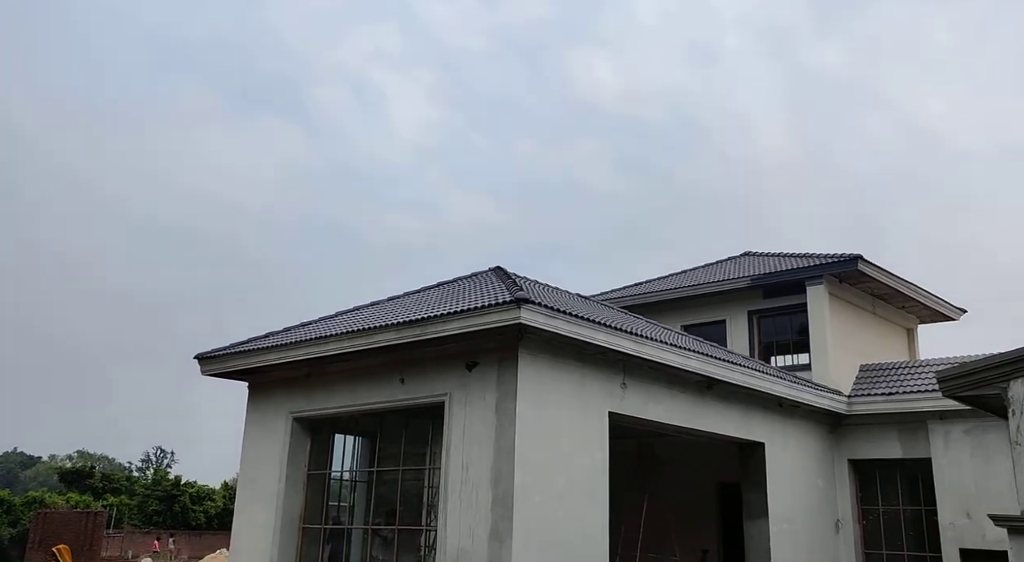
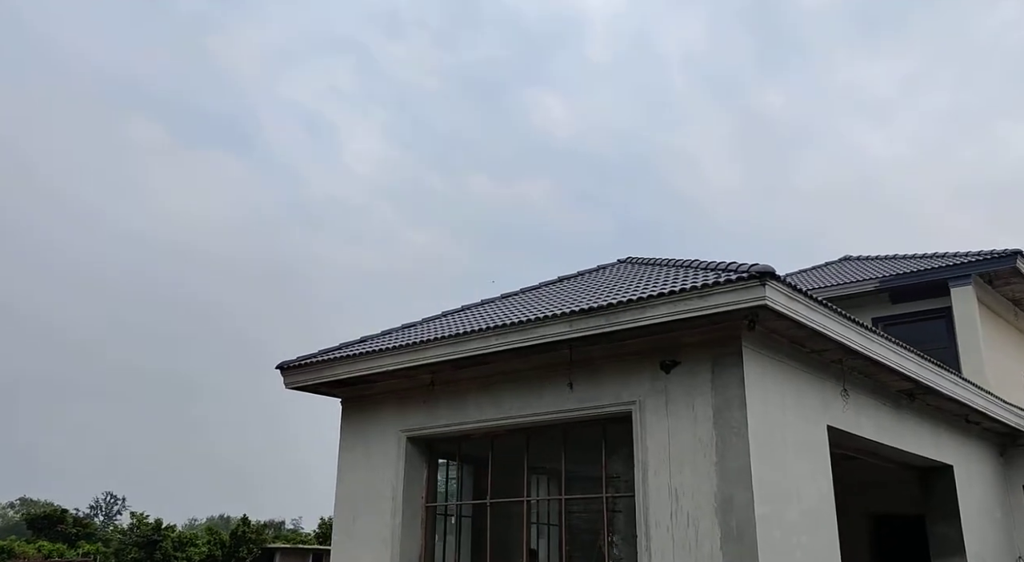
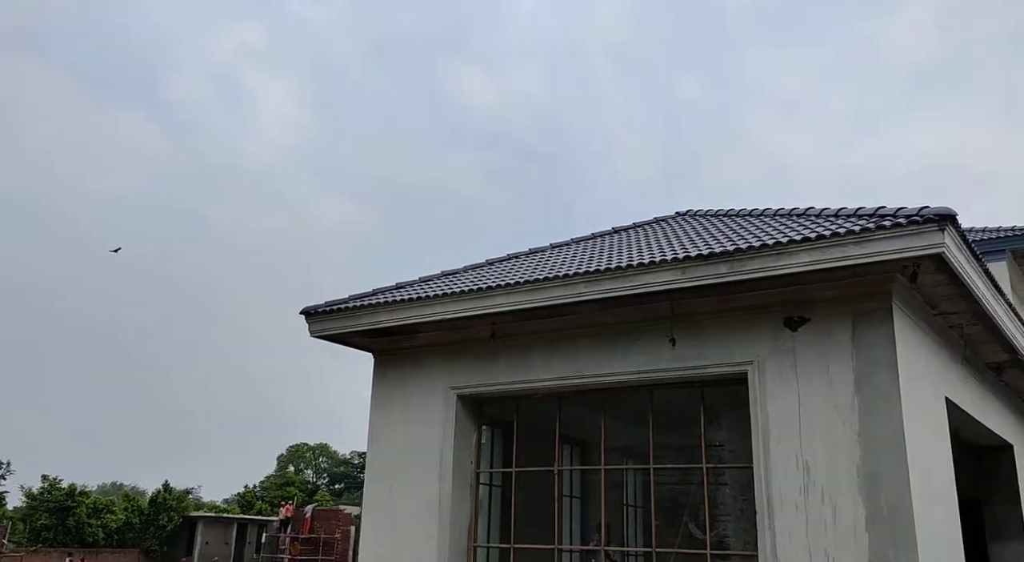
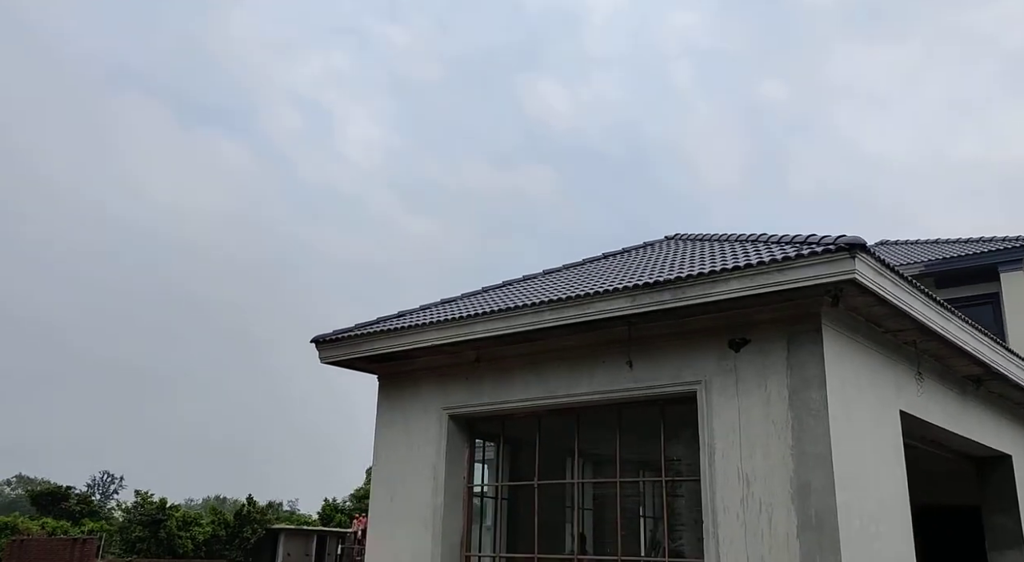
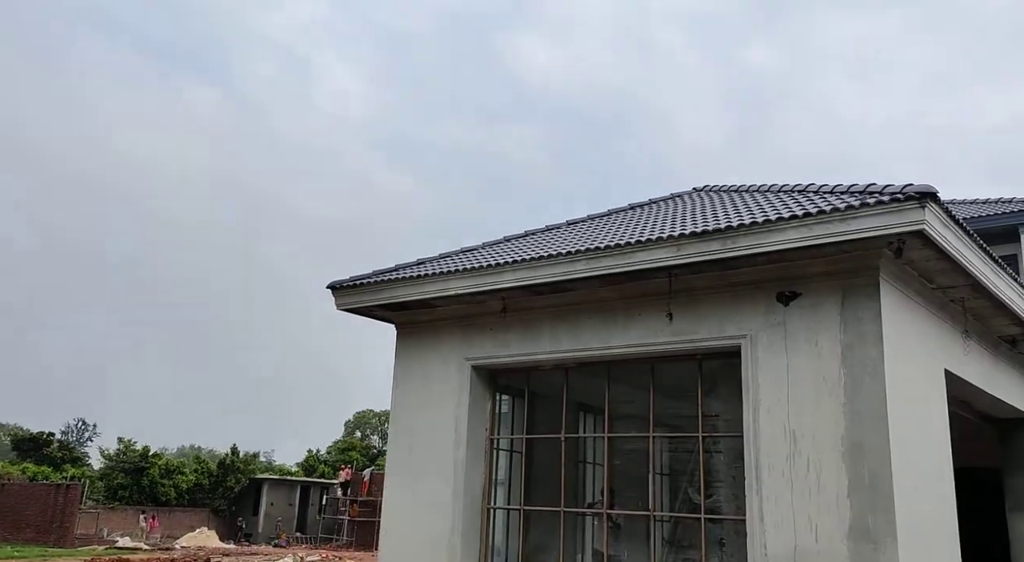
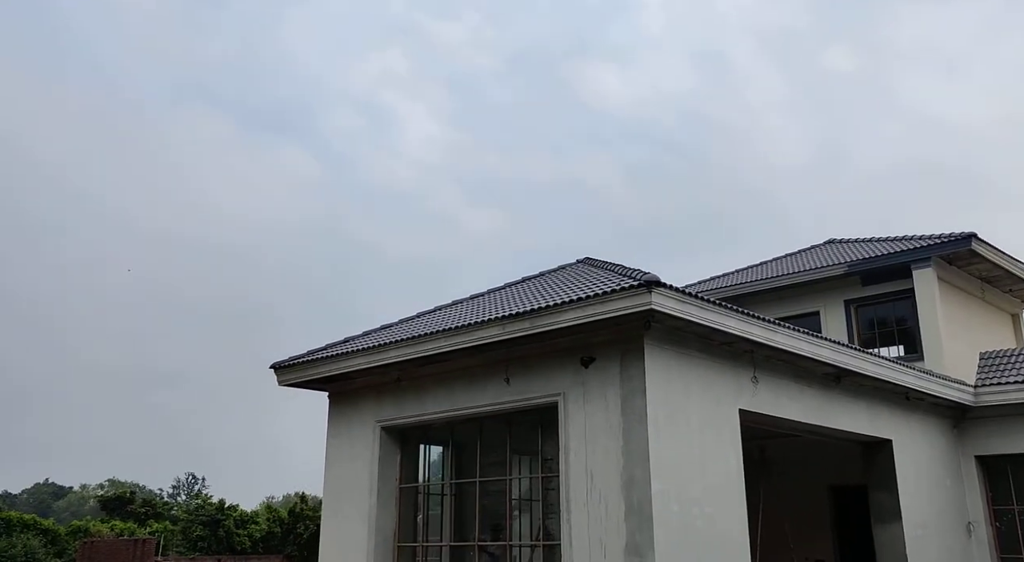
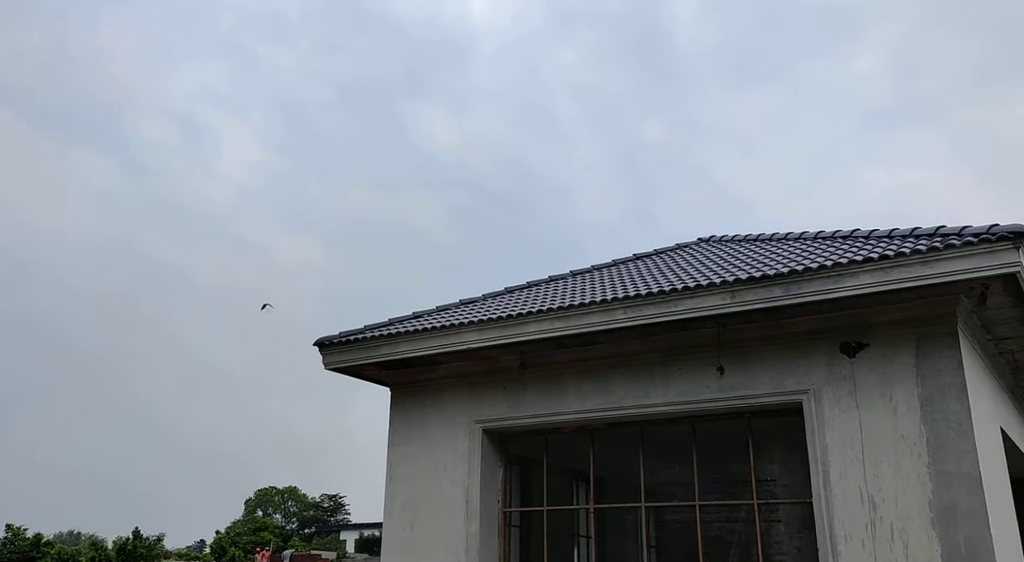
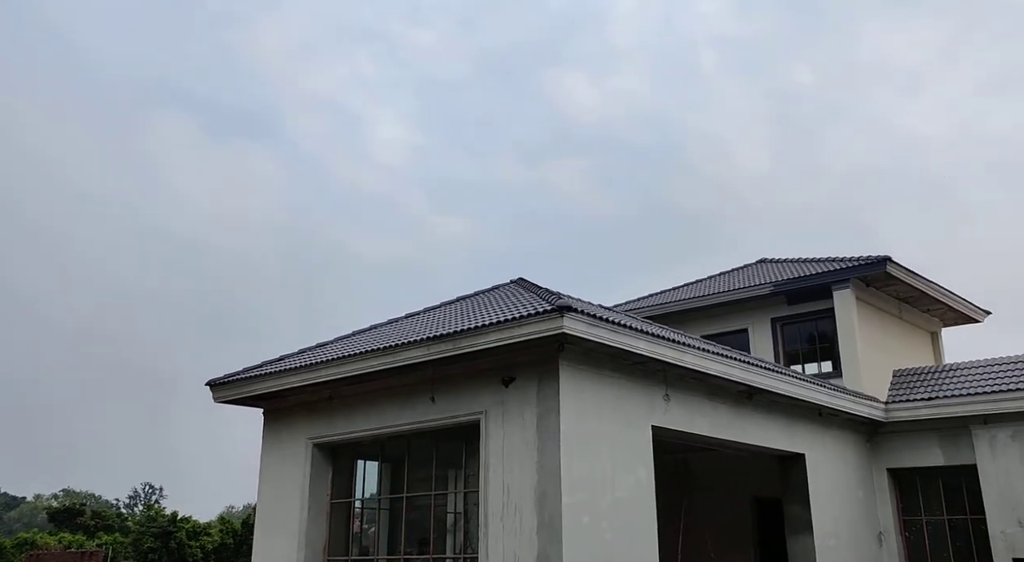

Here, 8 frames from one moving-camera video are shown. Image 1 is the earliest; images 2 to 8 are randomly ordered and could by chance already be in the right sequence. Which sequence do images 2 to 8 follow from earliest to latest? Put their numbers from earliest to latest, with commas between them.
8, 6, 2, 4, 5, 3, 7
